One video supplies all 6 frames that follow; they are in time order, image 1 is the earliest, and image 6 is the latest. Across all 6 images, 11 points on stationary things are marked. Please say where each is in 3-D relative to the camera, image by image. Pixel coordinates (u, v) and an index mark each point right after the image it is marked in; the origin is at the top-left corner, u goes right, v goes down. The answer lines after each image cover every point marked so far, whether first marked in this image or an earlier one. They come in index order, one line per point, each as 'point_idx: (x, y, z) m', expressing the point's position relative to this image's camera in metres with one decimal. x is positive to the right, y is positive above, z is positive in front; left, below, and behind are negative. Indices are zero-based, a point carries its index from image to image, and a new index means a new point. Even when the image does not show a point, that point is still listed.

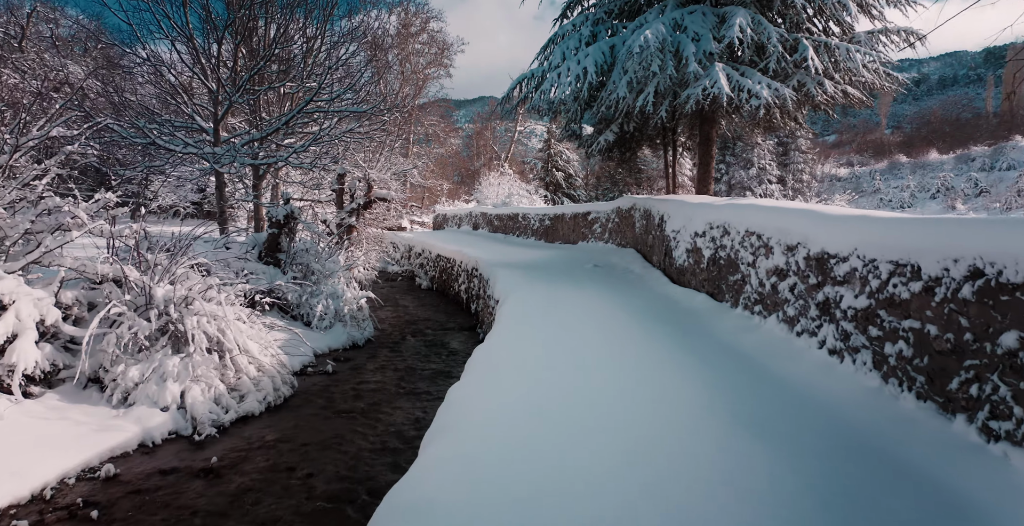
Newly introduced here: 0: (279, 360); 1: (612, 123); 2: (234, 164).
0: (-2.5, -1.0, +6.9) m
1: (+1.7, +2.4, +11.1) m
2: (-4.7, +1.7, +11.0) m
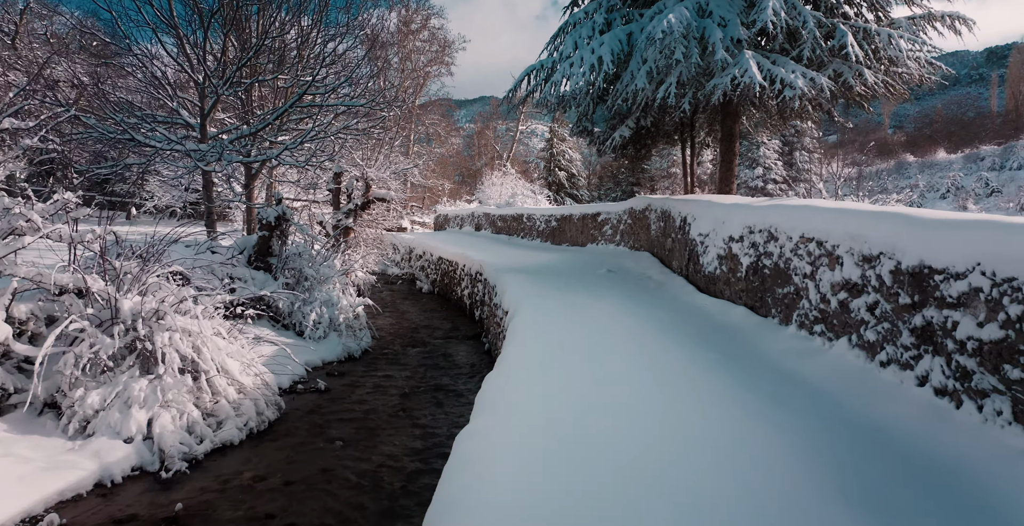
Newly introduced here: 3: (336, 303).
0: (-2.4, -1.1, +6.2) m
1: (+1.8, +2.3, +10.4) m
2: (-4.6, +1.6, +10.2) m
3: (-2.6, -0.6, +9.8) m
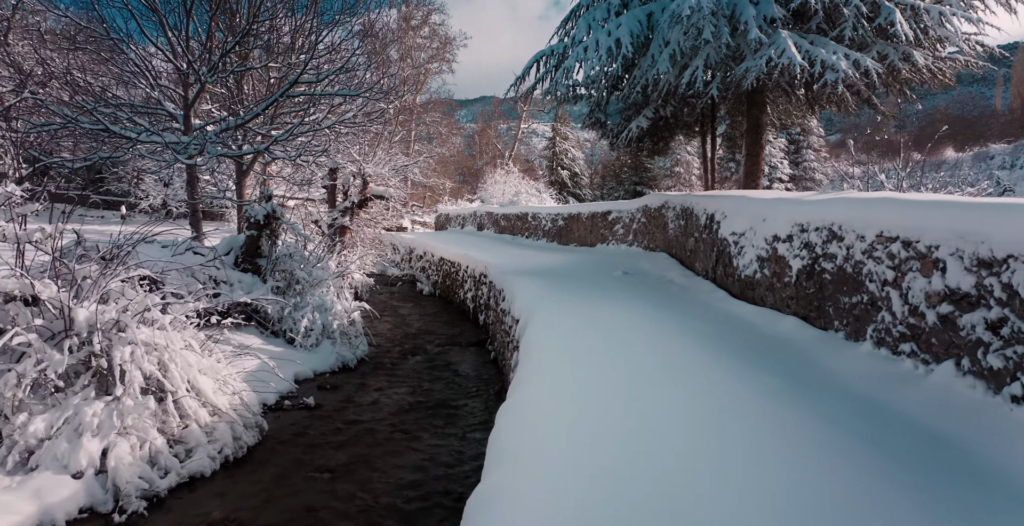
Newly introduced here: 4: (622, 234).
0: (-2.2, -1.1, +5.4) m
1: (+1.9, +2.3, +9.6) m
2: (-4.5, +1.6, +9.5) m
3: (-2.5, -0.6, +9.0) m
4: (+2.1, +0.5, +12.2) m
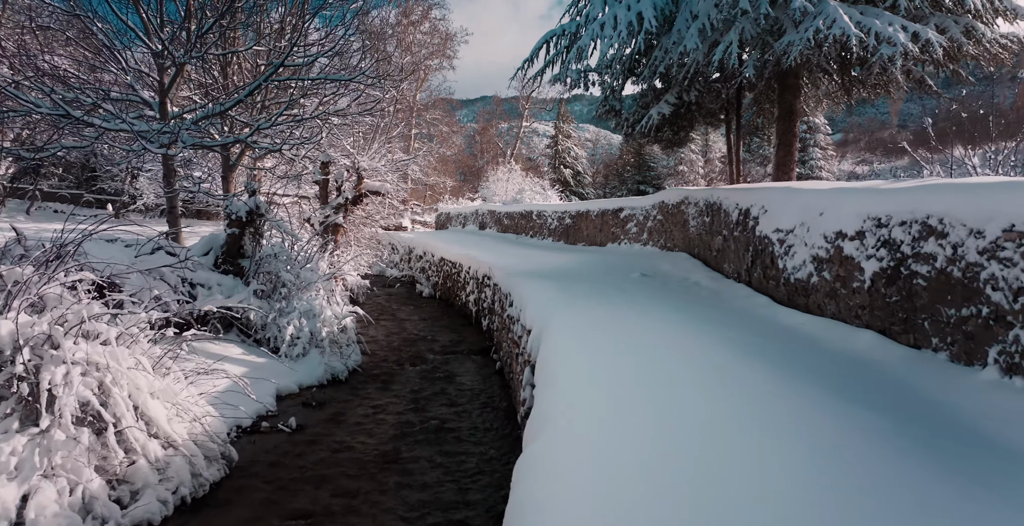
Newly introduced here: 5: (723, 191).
0: (-2.2, -1.2, +4.6) m
1: (+2.0, +2.3, +8.8) m
2: (-4.4, +1.5, +8.7) m
3: (-2.4, -0.6, +8.2) m
4: (+2.2, +0.5, +11.3) m
5: (+2.5, +0.8, +7.6) m
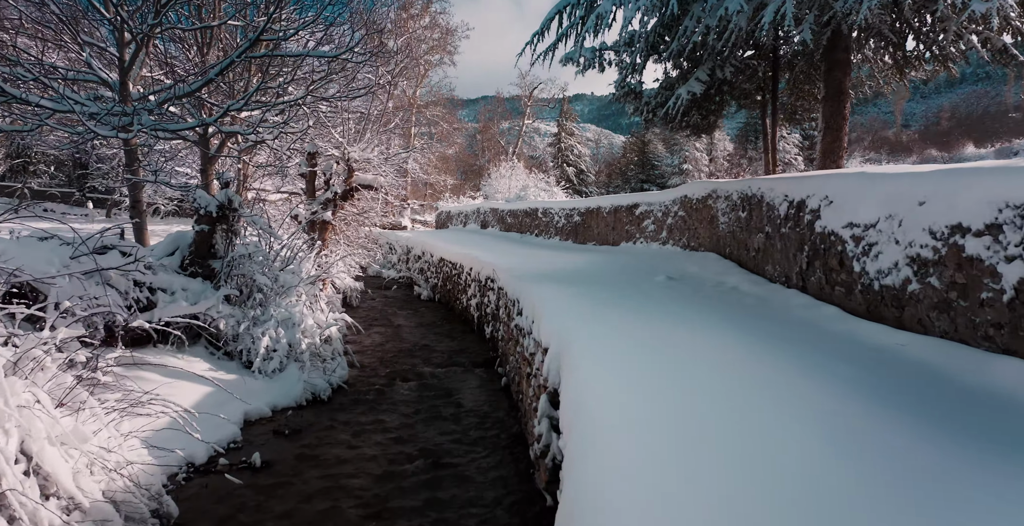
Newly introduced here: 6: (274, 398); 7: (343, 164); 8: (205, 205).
0: (-2.1, -1.2, +3.6) m
1: (+2.1, +2.3, +7.7) m
2: (-4.3, +1.5, +7.6) m
3: (-2.4, -0.7, +7.2) m
4: (+2.2, +0.5, +10.3) m
5: (+2.6, +0.8, +6.6) m
6: (-2.3, -1.3, +6.4) m
7: (-2.8, +1.6, +10.6) m
8: (-3.4, +0.6, +7.2) m
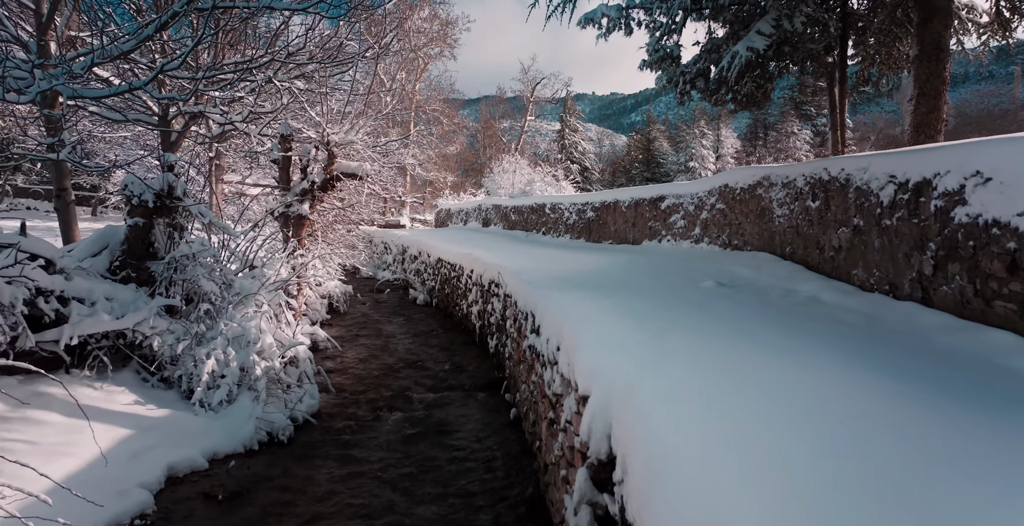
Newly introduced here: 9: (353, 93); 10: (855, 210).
0: (-2.0, -1.2, +2.1) m
1: (+2.2, +2.3, +6.3) m
2: (-4.2, +1.5, +6.2) m
3: (-2.2, -0.7, +5.7) m
4: (+2.4, +0.5, +8.8) m
5: (+2.7, +0.8, +5.1) m
6: (-2.2, -1.4, +4.9) m
7: (-2.6, +1.6, +9.1) m
8: (-3.3, +0.6, +5.7) m
9: (-2.4, +2.7, +9.9) m
10: (+2.6, +0.4, +4.9) m
